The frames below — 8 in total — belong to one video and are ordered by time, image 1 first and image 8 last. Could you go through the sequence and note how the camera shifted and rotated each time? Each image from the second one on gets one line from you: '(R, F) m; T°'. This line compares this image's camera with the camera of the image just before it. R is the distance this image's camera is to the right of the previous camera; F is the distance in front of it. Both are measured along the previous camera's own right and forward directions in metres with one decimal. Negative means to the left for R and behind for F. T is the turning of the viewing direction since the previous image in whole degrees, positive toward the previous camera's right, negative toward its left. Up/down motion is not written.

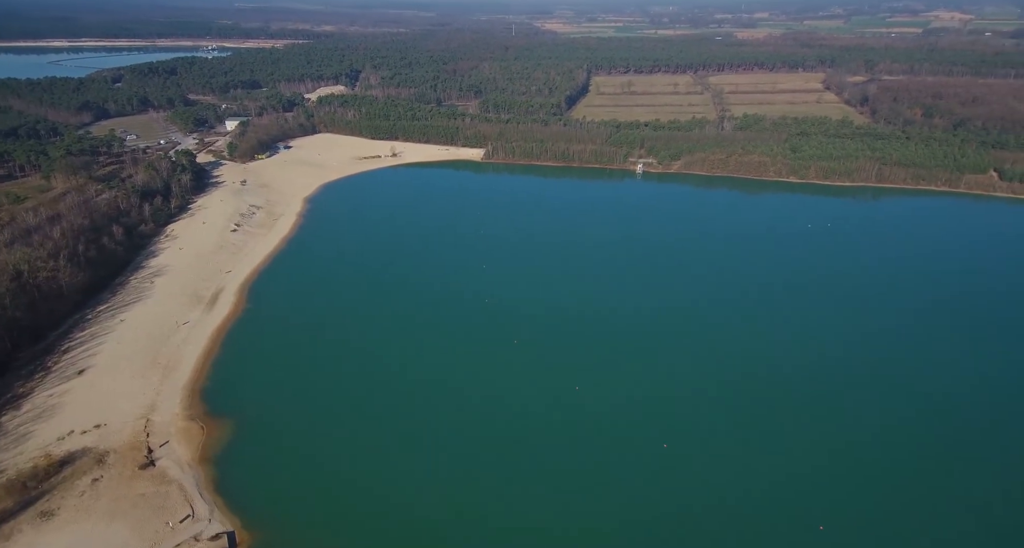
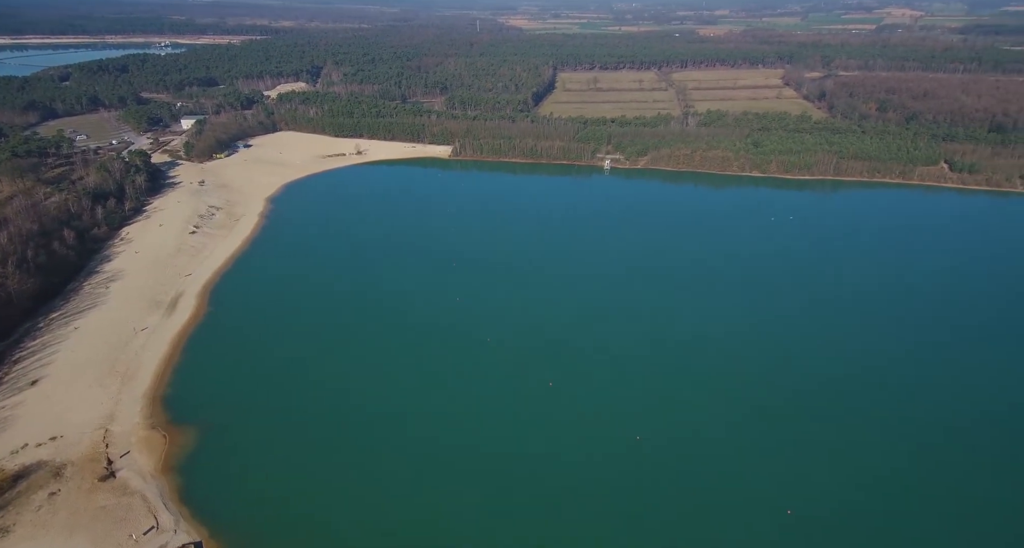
(-0.7, +0.1) m; +4°
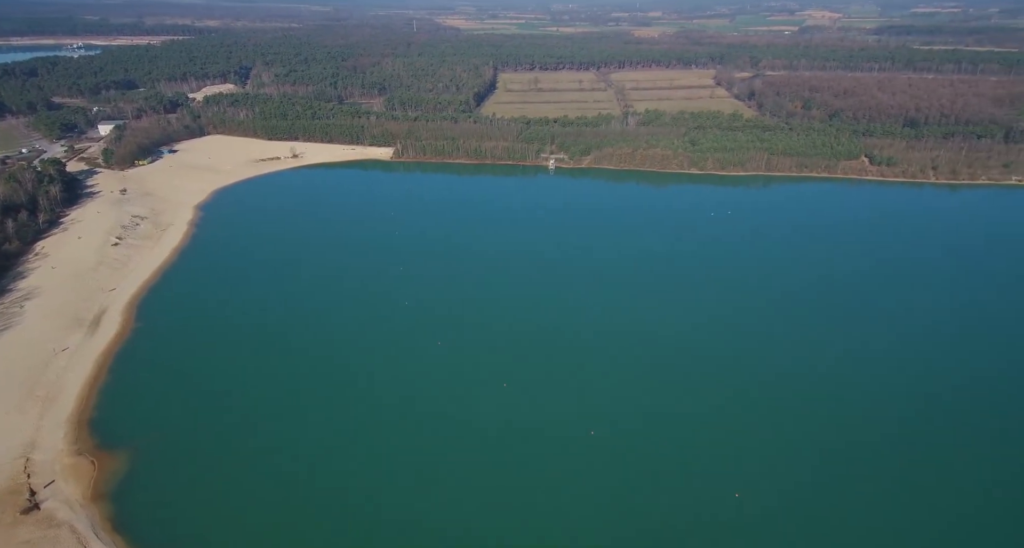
(-1.2, +0.3) m; +6°
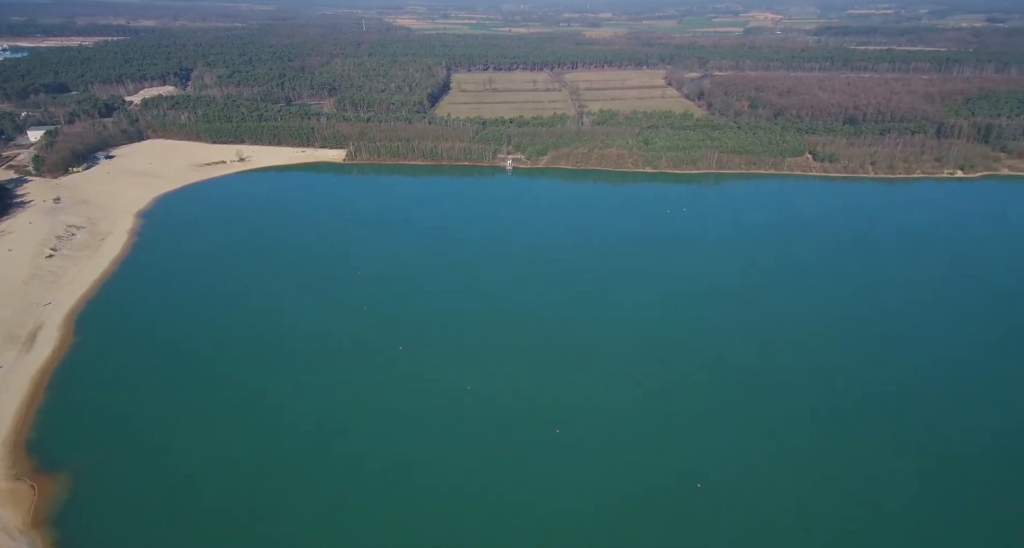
(-0.8, +0.4) m; +5°
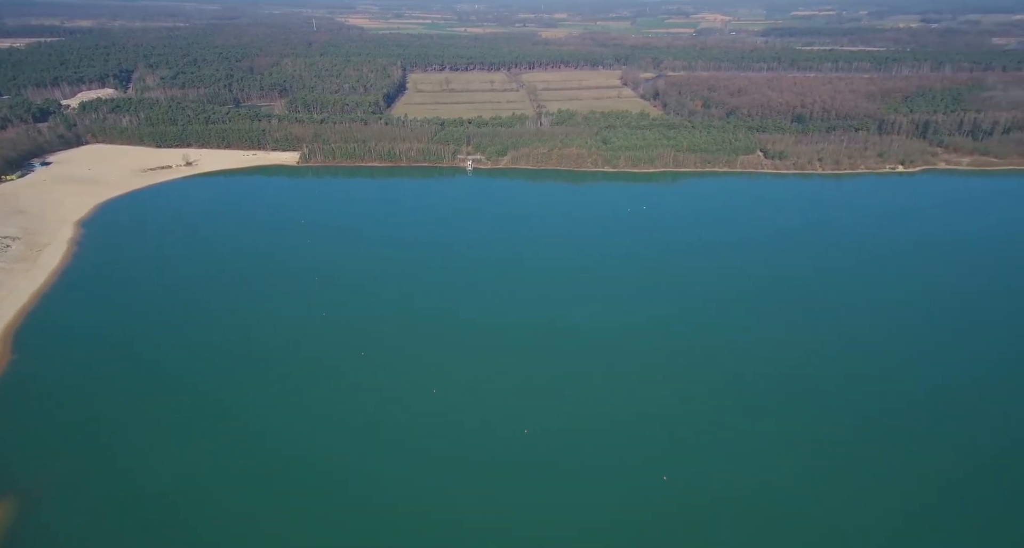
(-0.7, +0.5) m; +4°
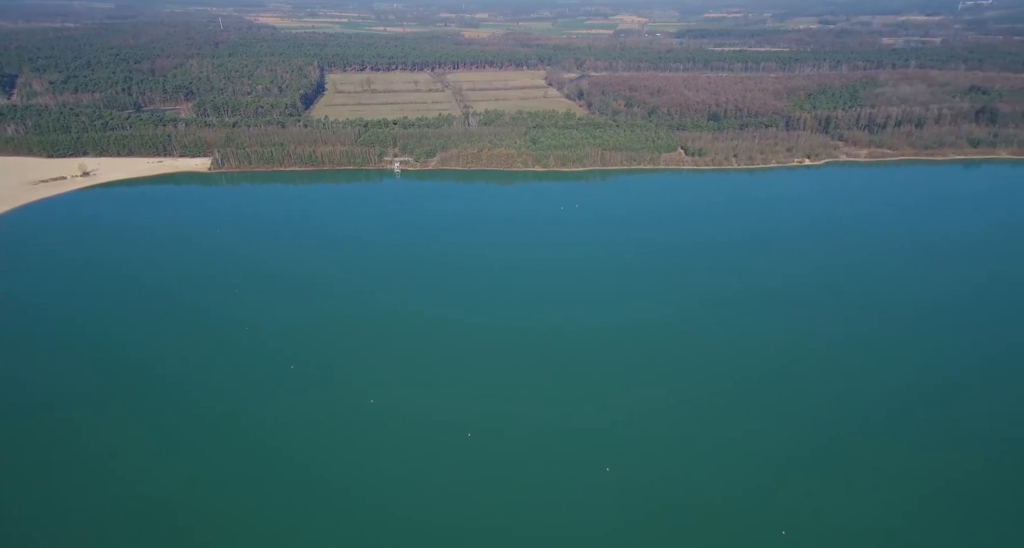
(-1.0, +1.2) m; +7°
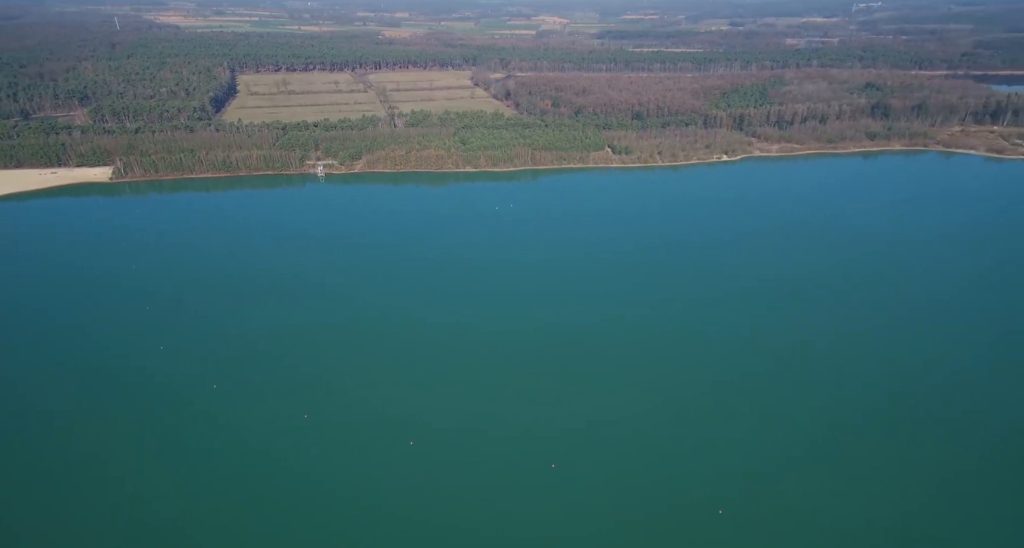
(-0.8, +1.3) m; +6°
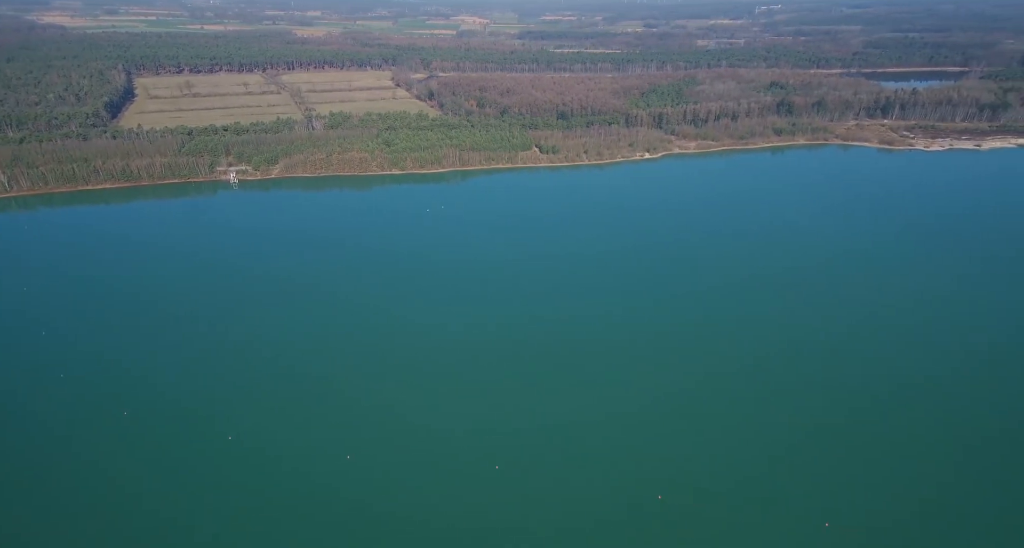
(-0.7, +1.4) m; +6°
